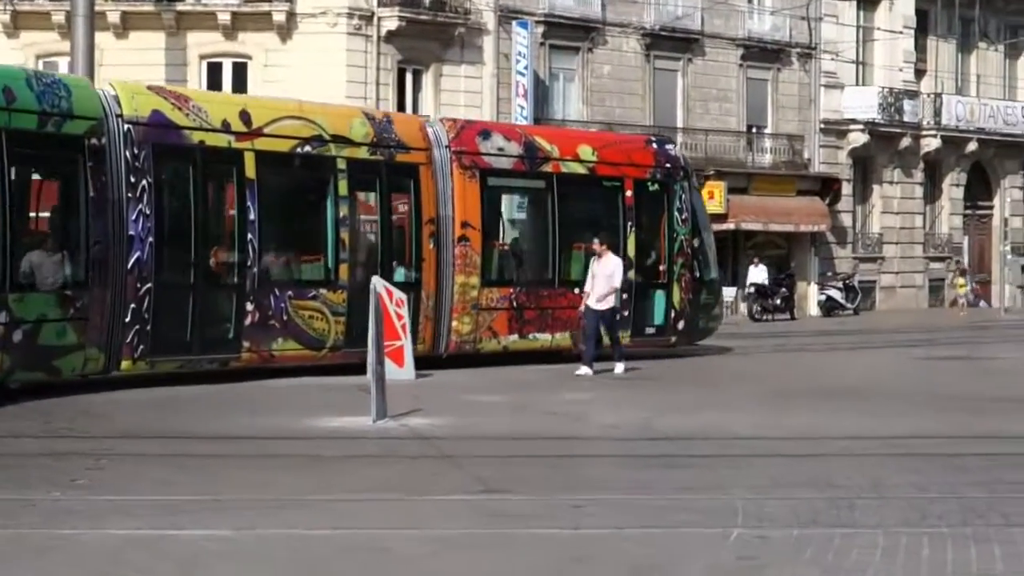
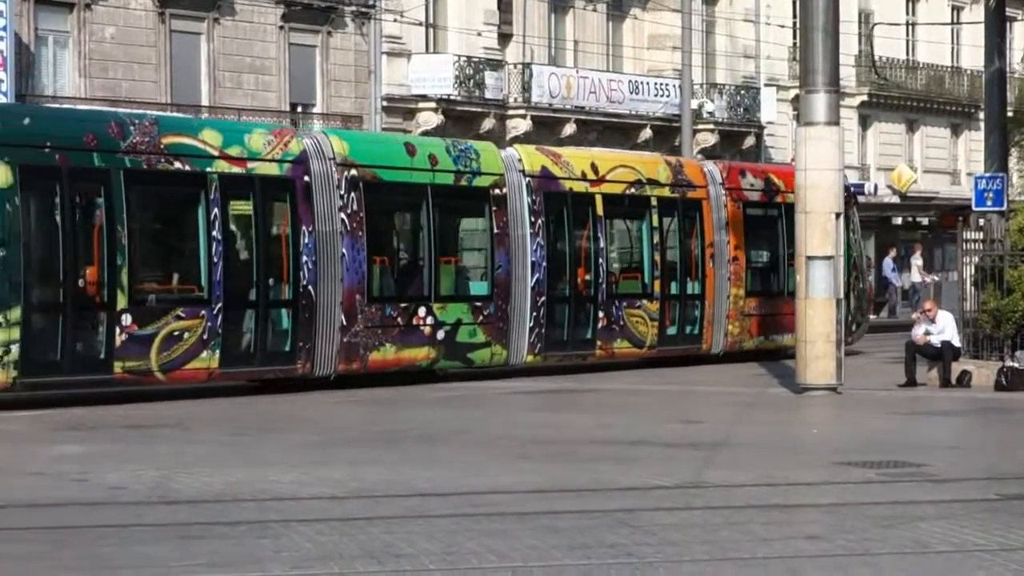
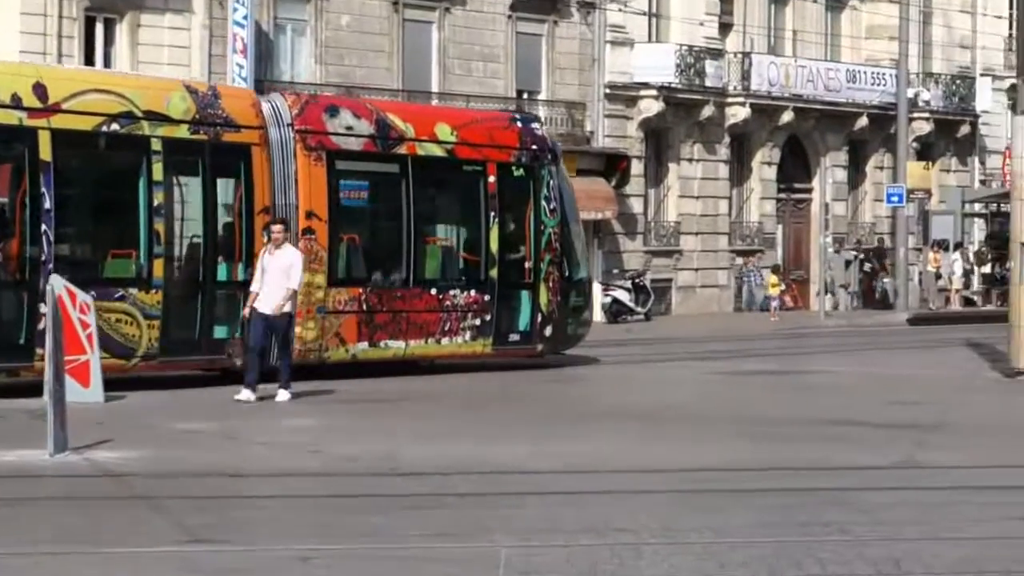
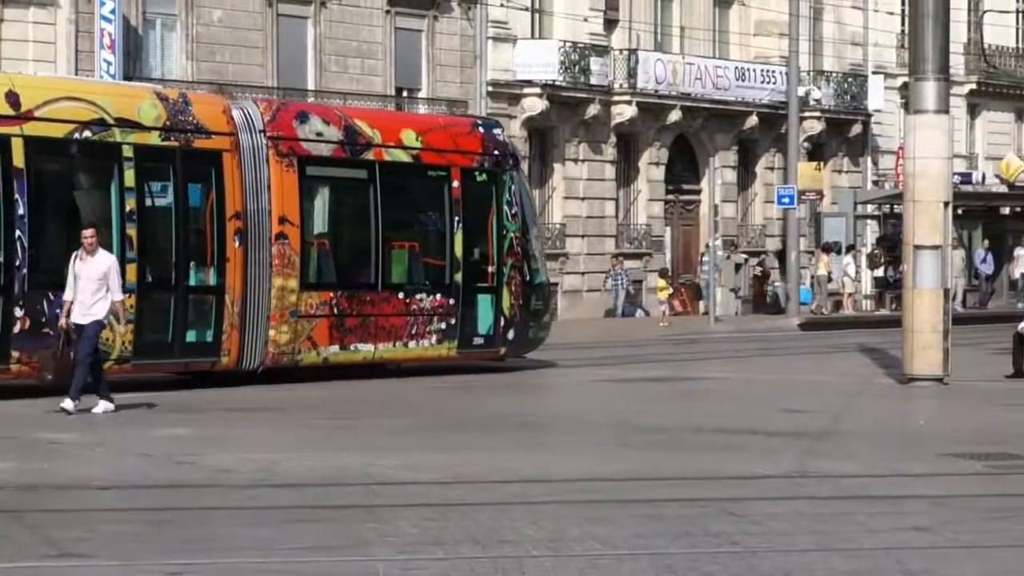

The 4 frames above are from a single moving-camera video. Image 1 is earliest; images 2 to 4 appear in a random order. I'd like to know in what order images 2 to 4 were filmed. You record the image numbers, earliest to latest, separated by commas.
3, 4, 2
